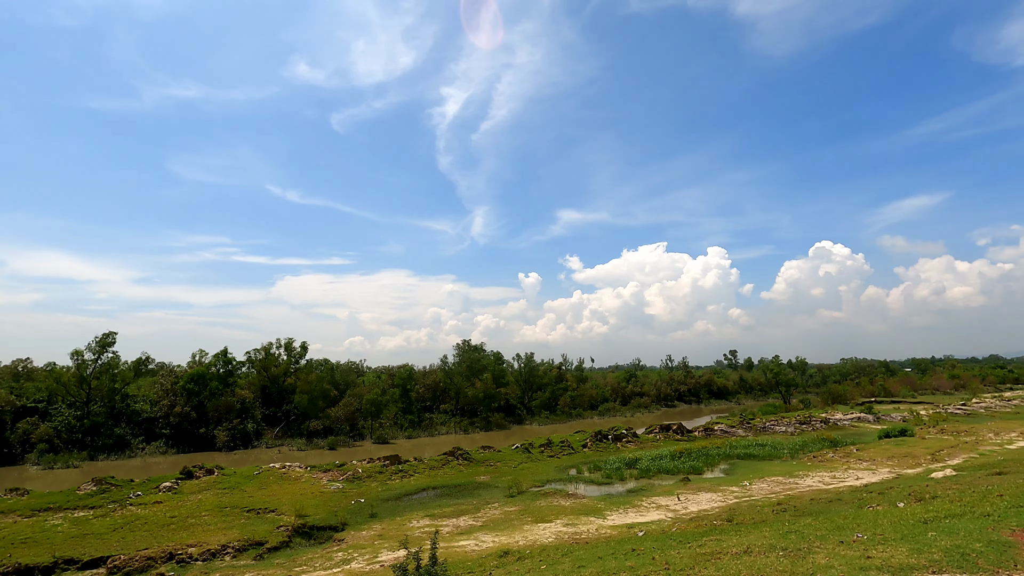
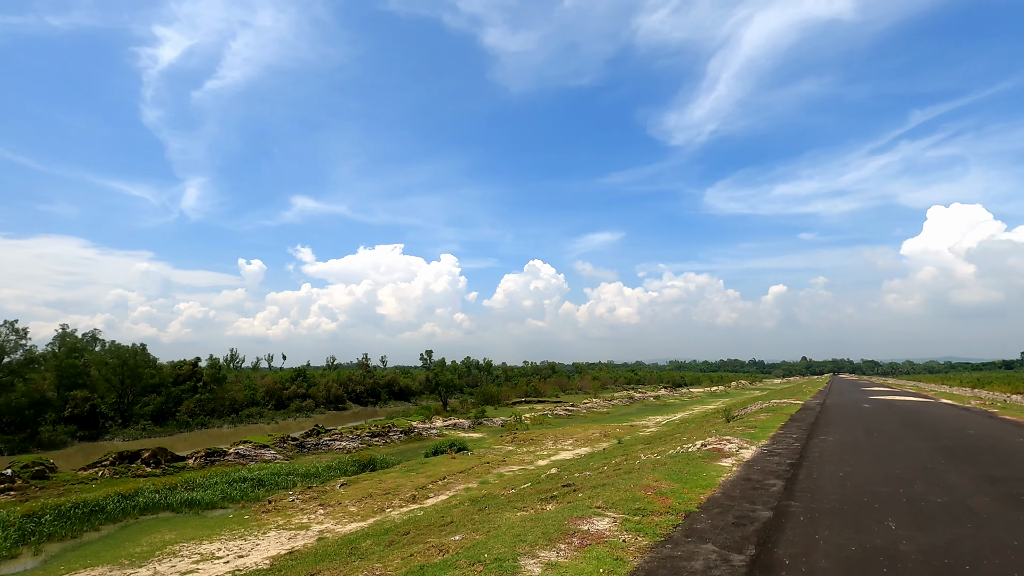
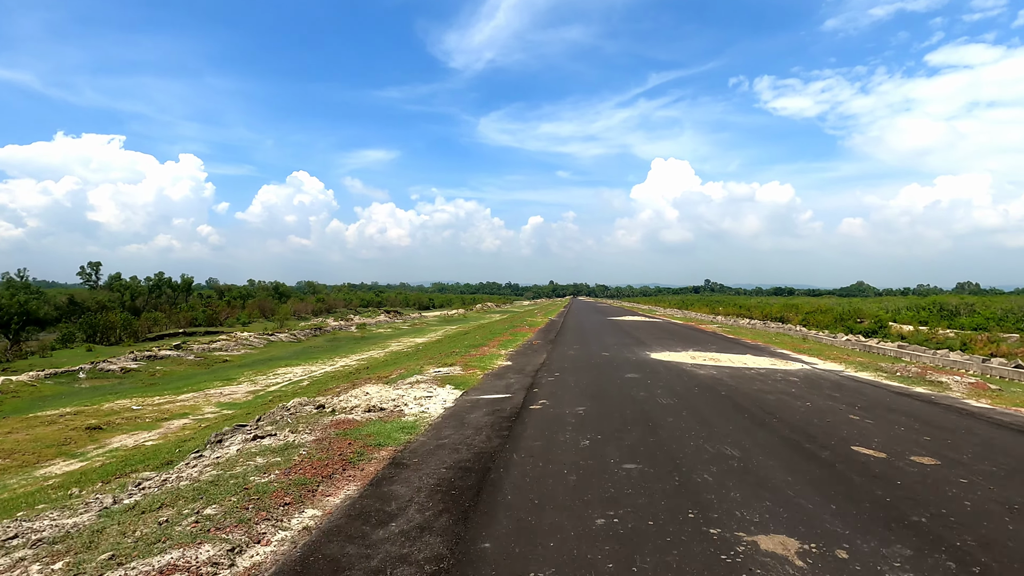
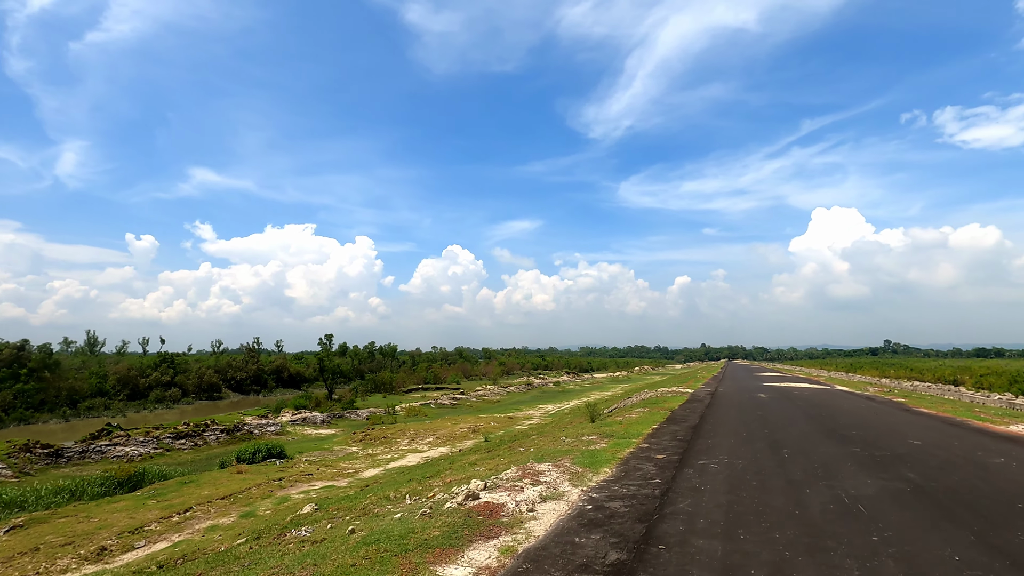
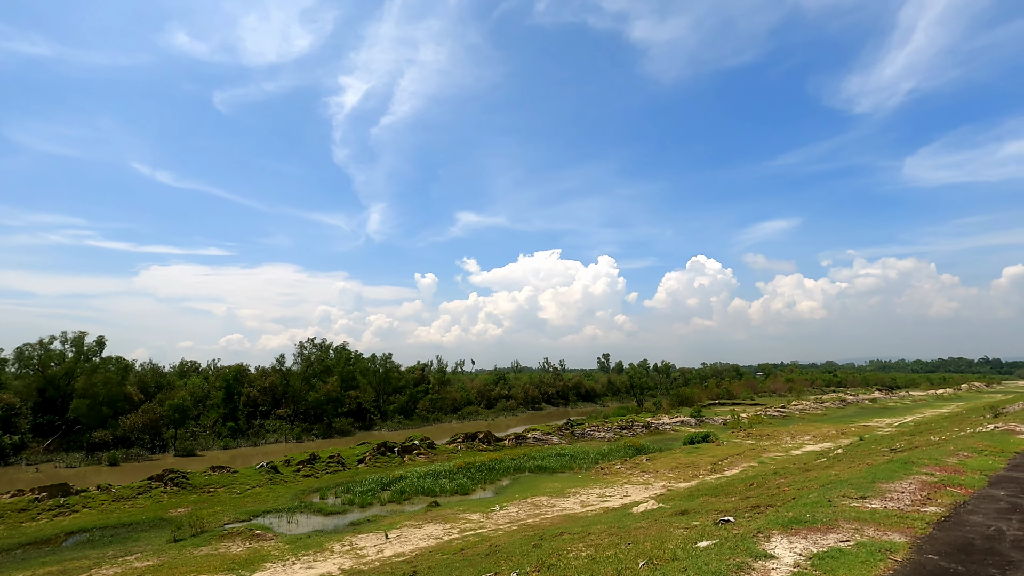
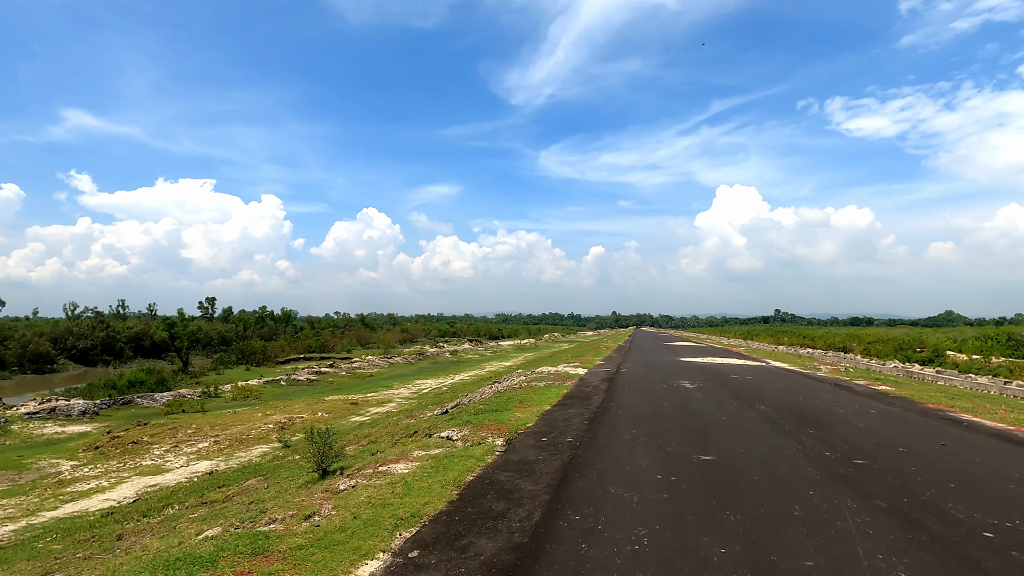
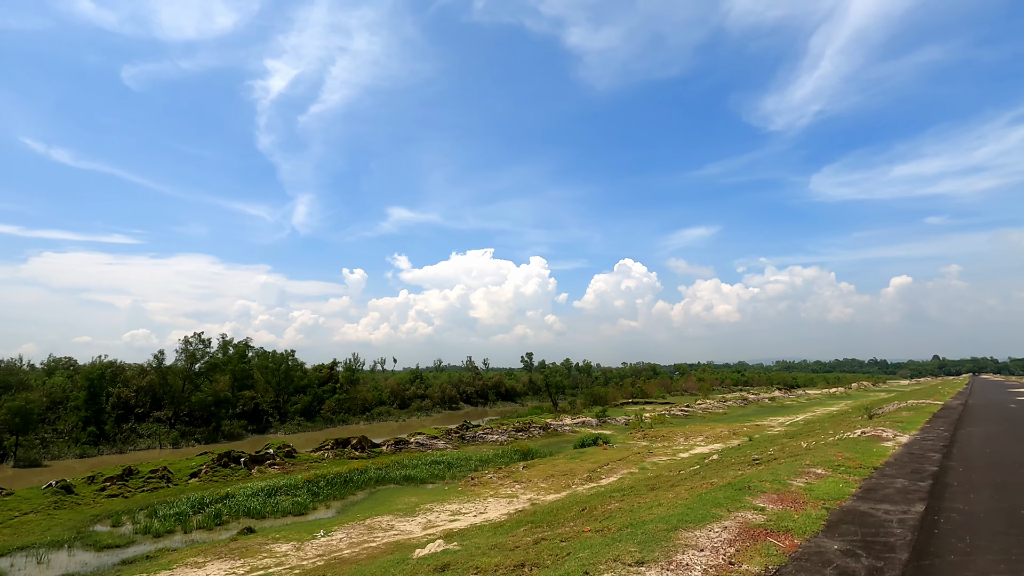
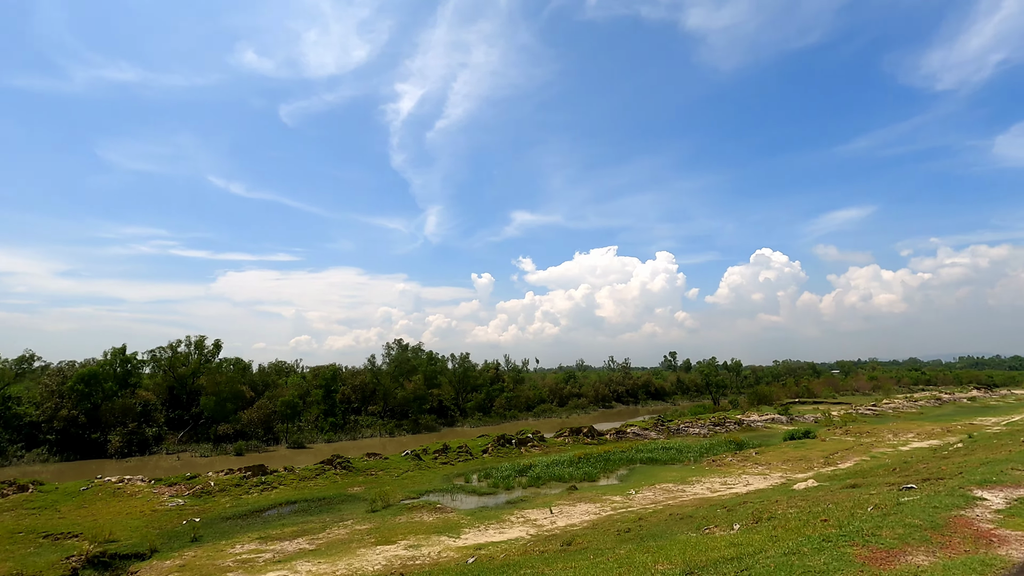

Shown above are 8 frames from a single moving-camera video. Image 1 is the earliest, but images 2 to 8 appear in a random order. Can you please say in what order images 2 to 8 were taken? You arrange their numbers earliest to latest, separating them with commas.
8, 5, 7, 2, 4, 6, 3
